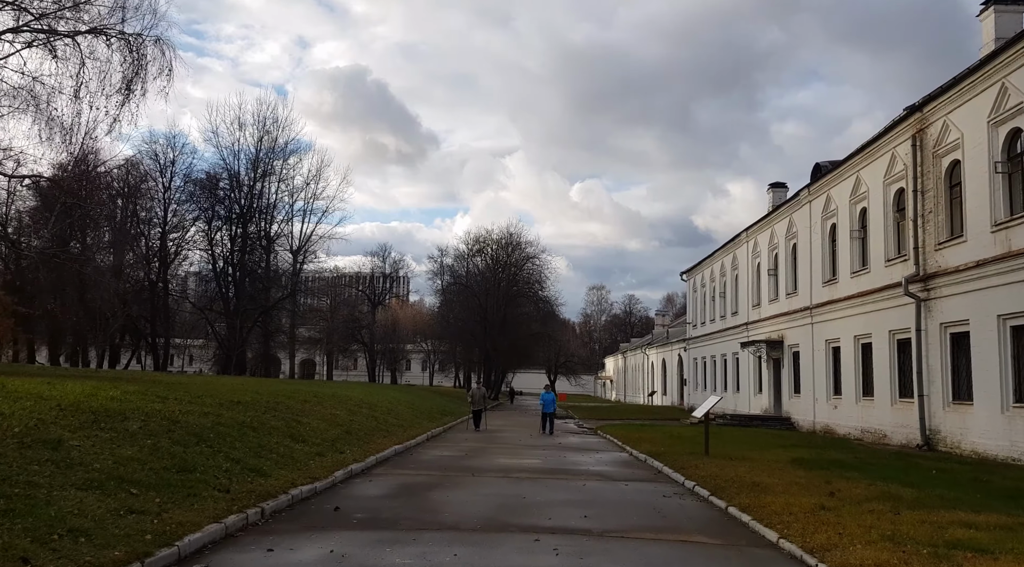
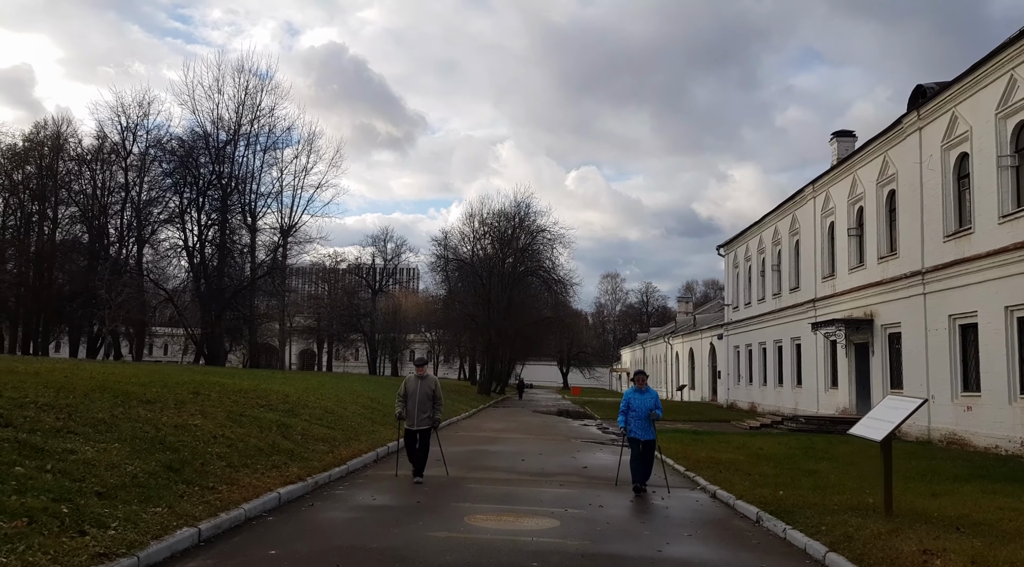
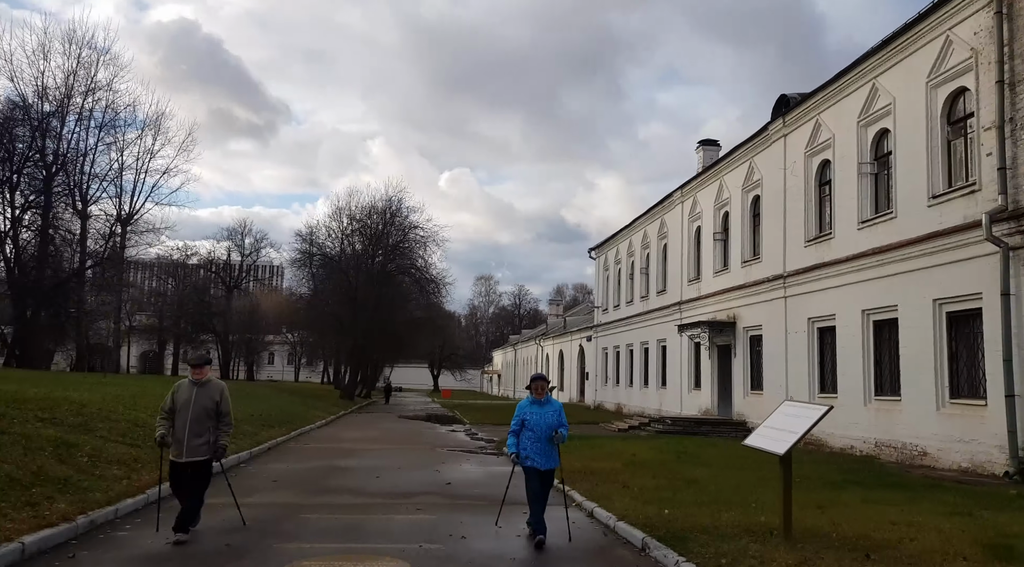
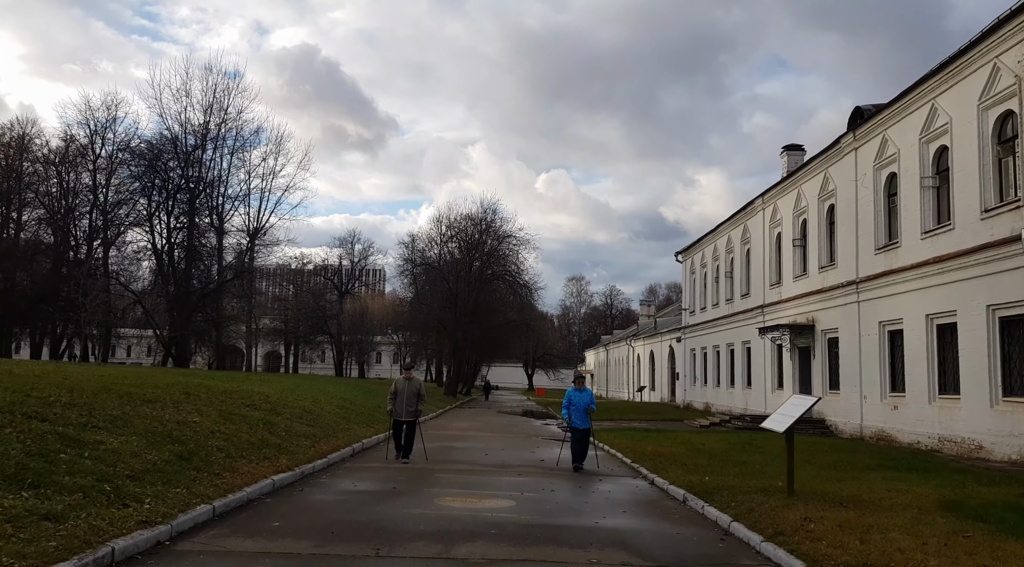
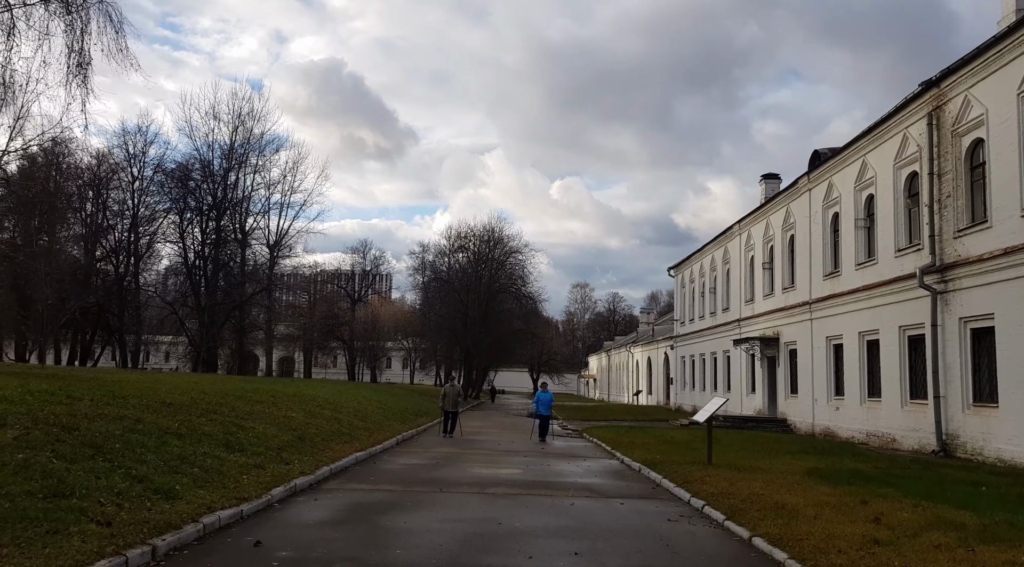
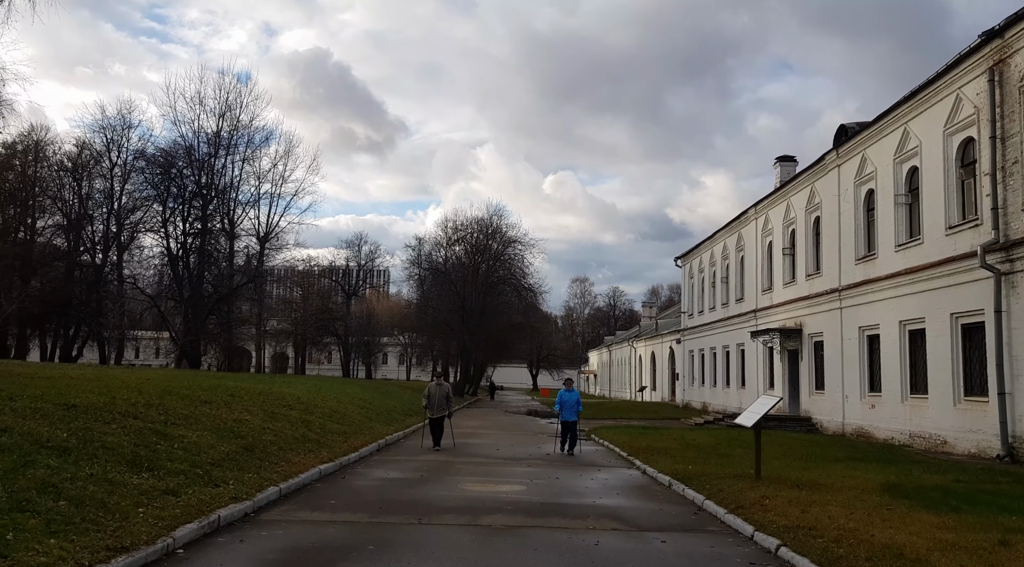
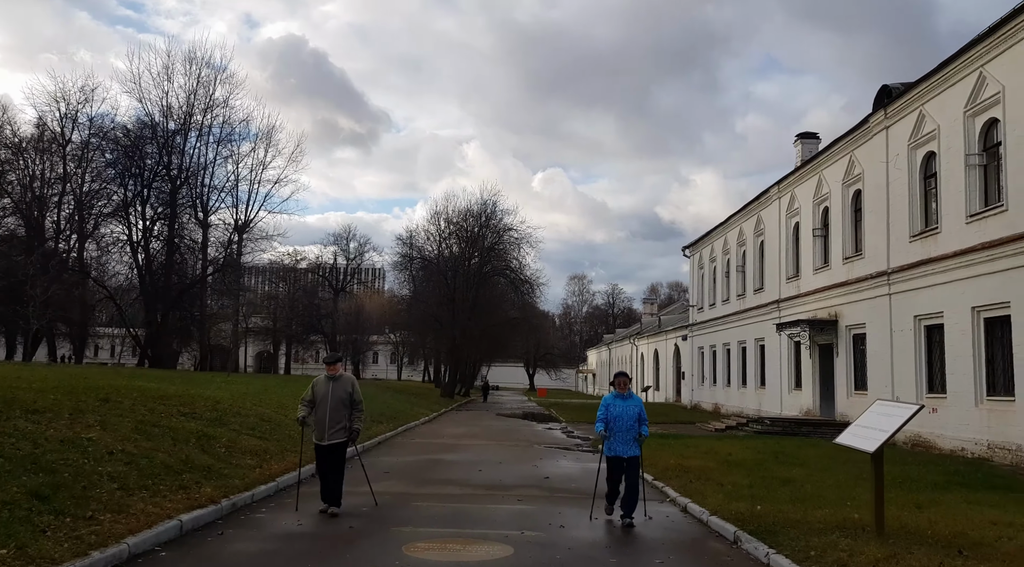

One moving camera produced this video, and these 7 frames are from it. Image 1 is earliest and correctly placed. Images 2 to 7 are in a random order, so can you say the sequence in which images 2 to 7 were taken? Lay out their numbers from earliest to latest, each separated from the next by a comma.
5, 6, 4, 2, 7, 3
